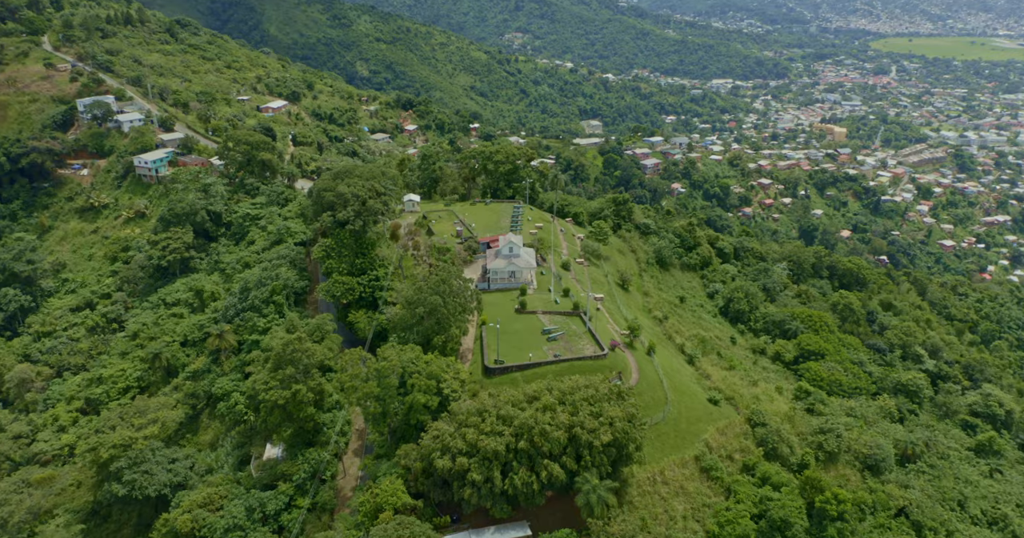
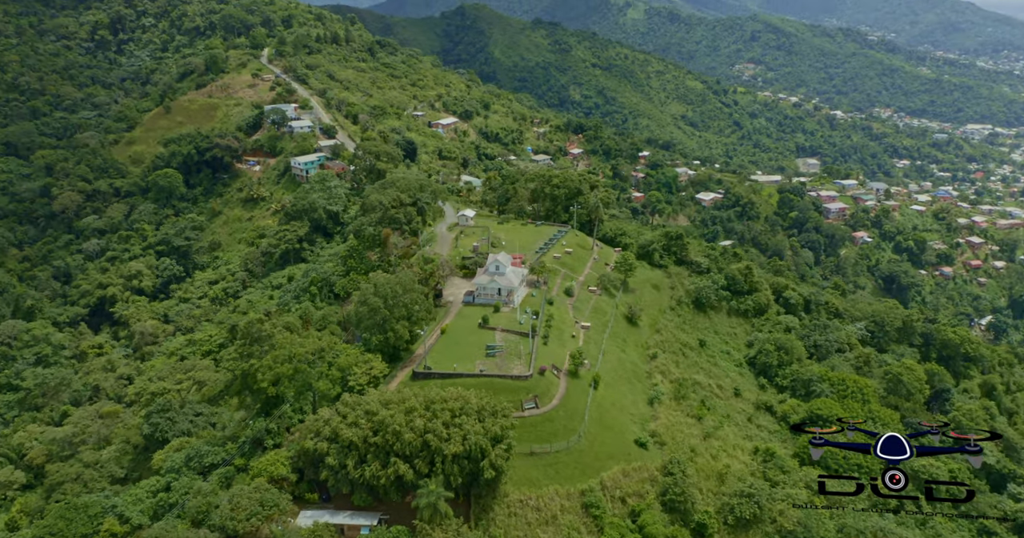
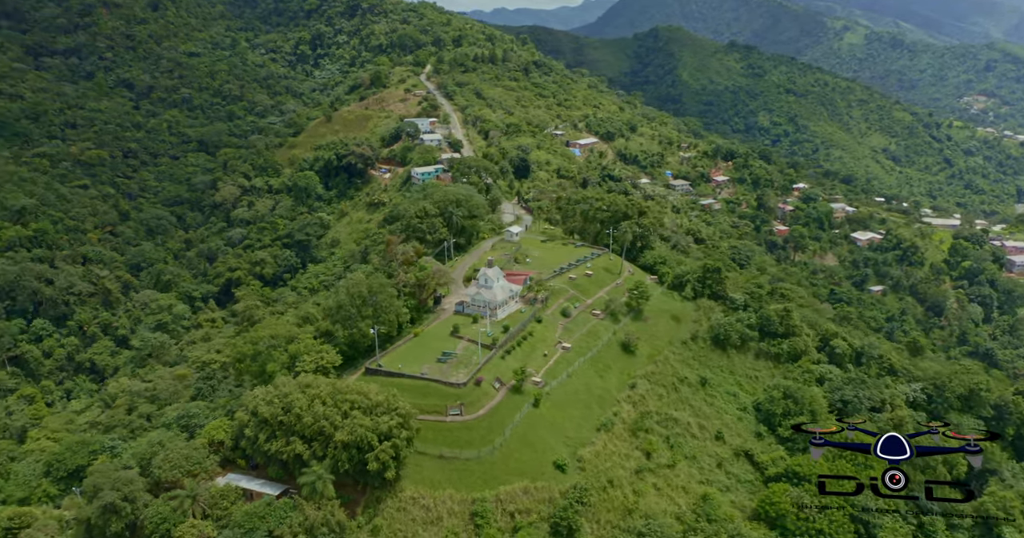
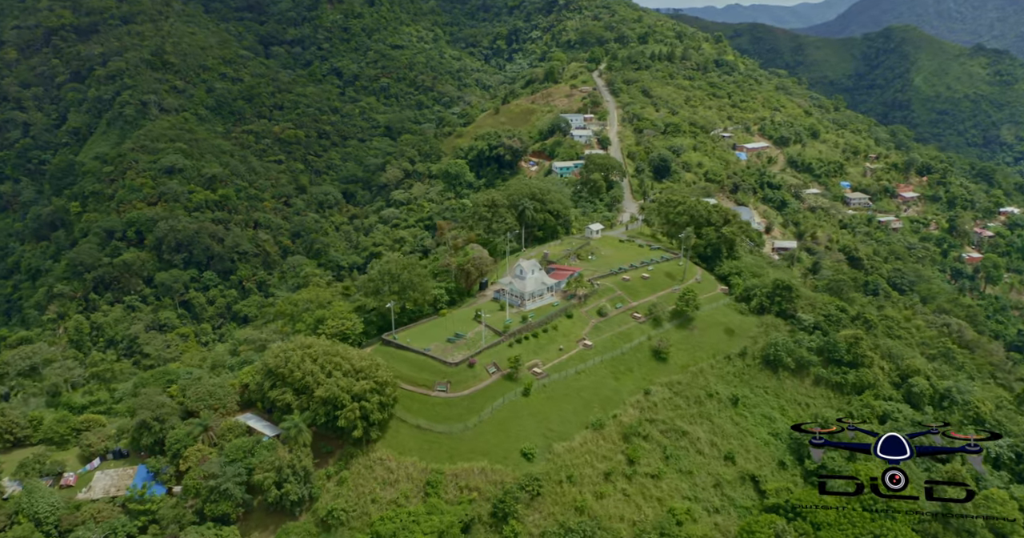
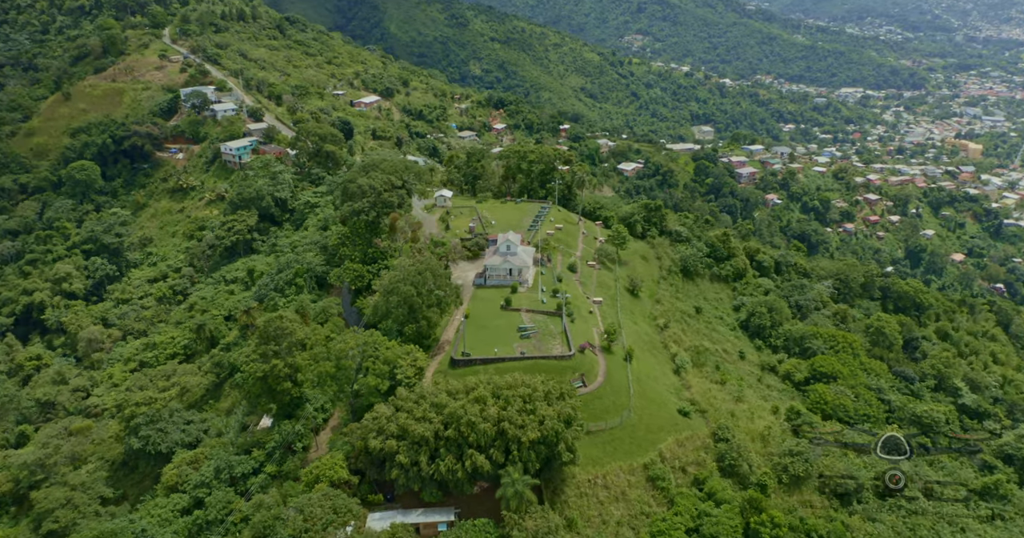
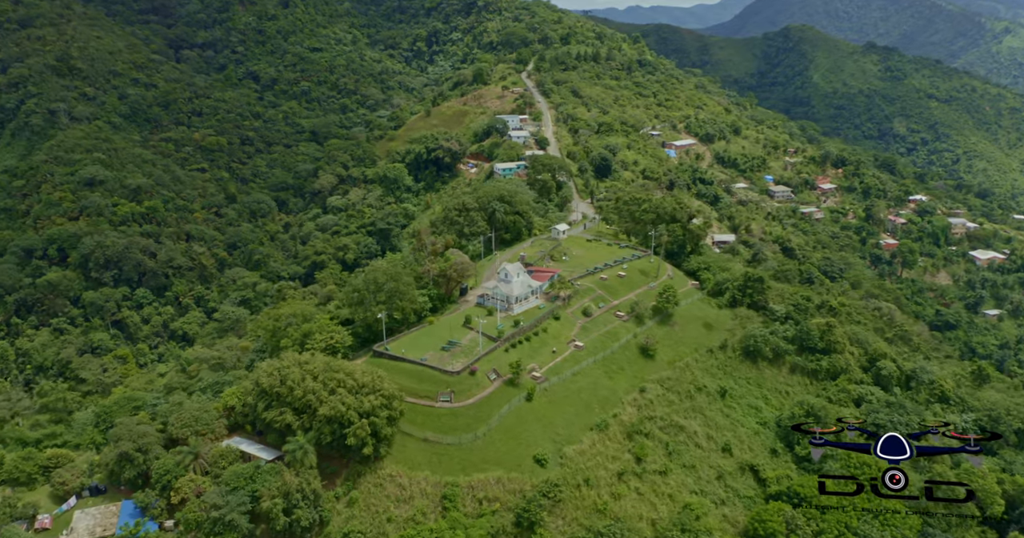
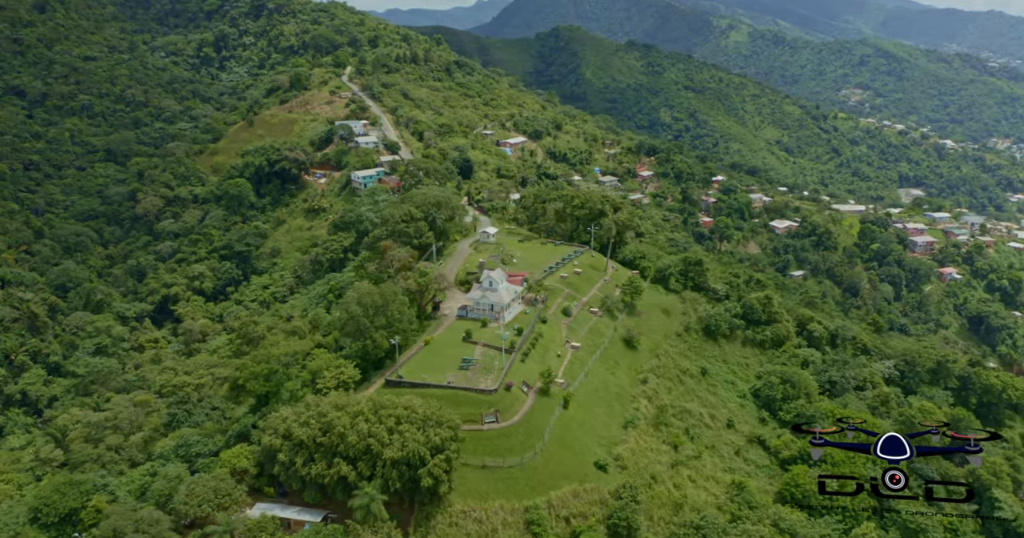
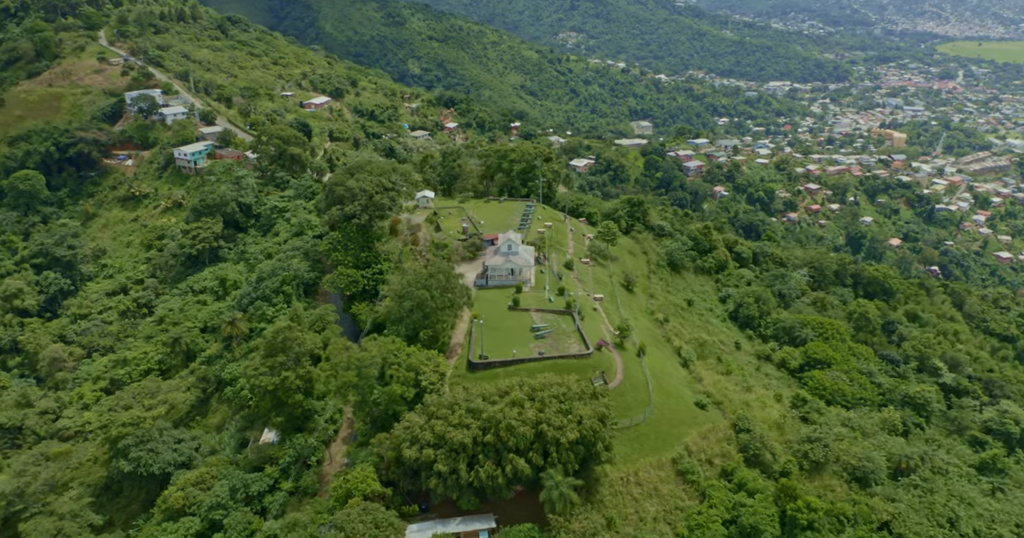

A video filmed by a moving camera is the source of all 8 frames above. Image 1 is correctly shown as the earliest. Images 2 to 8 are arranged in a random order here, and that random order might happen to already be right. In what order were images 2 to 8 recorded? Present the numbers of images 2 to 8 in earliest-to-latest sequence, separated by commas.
8, 5, 2, 7, 3, 6, 4
